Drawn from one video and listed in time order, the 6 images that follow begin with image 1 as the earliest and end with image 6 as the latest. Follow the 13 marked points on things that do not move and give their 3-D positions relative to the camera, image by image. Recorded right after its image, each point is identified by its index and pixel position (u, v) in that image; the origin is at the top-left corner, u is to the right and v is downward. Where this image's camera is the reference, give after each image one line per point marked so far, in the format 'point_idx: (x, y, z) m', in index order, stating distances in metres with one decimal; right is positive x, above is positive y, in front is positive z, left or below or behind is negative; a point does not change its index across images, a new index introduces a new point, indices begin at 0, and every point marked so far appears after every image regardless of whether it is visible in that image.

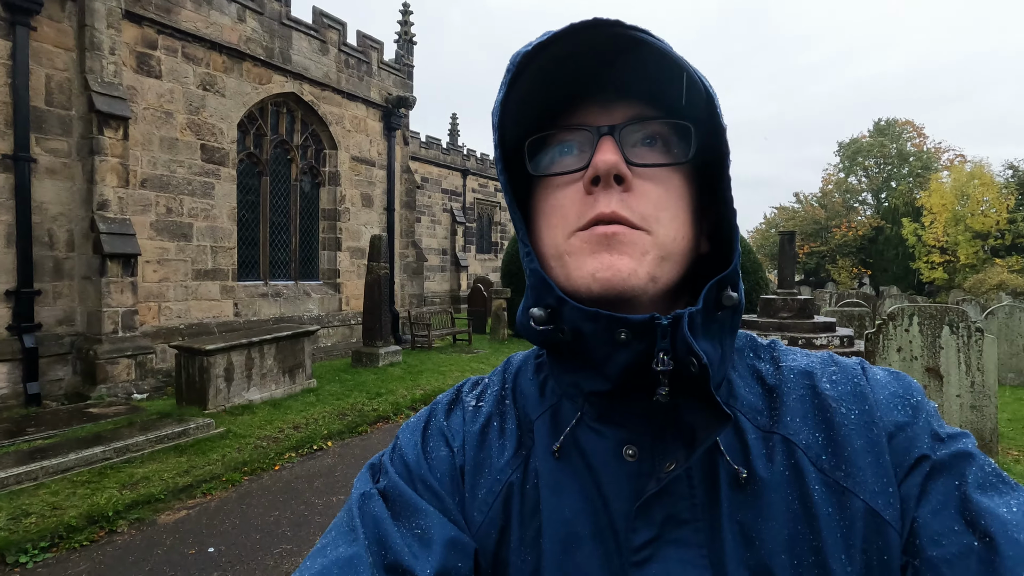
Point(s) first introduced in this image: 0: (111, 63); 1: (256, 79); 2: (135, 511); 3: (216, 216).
0: (-5.3, +3.0, +7.1) m
1: (-4.3, +3.5, +9.0) m
2: (-2.8, -1.7, +4.0) m
3: (-4.7, +1.2, +8.5) m
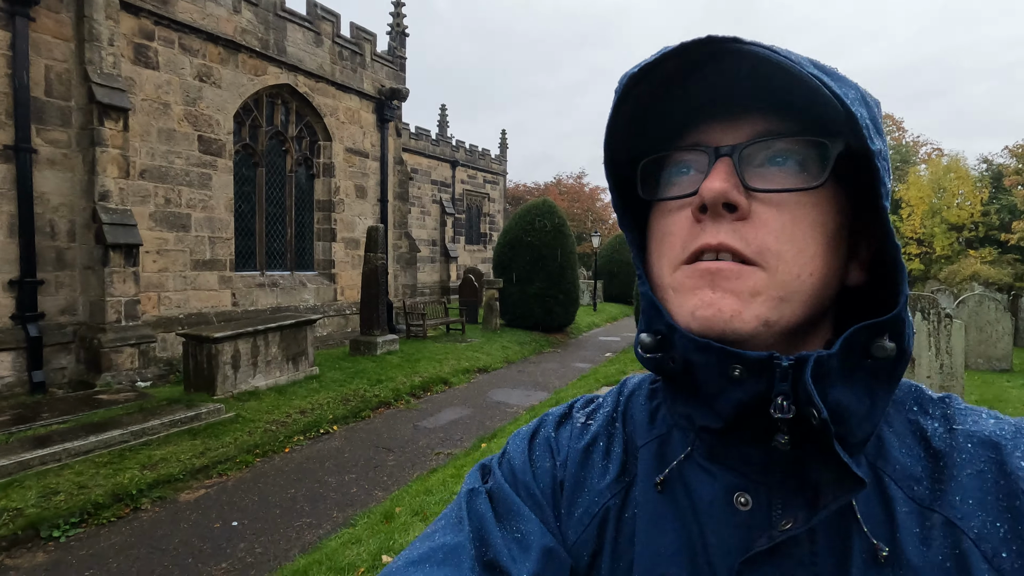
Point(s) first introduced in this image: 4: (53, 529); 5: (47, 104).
0: (-5.3, +3.1, +7.1) m
1: (-4.4, +3.7, +9.1) m
2: (-2.8, -1.6, +4.2) m
3: (-4.8, +1.3, +8.6) m
4: (-3.1, -1.6, +3.6) m
5: (-5.9, +2.3, +6.7) m
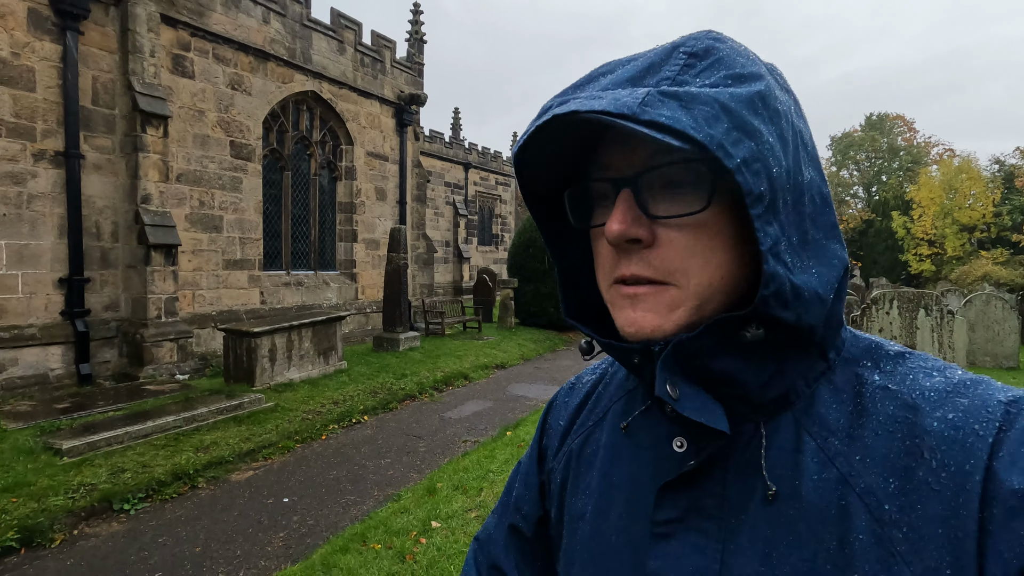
0: (-5.1, +3.1, +7.5) m
1: (-4.1, +3.7, +9.5) m
2: (-2.6, -1.5, +4.5) m
3: (-4.5, +1.3, +9.0) m
4: (-2.9, -1.6, +3.9) m
5: (-5.6, +2.3, +7.1) m
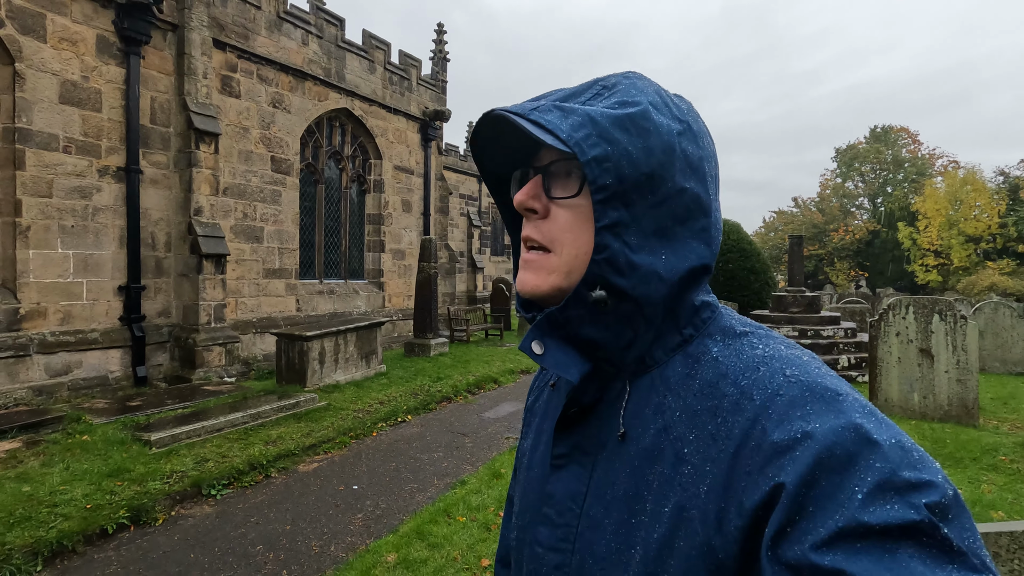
0: (-4.6, +3.0, +8.0) m
1: (-3.7, +3.6, +10.0) m
2: (-2.1, -1.6, +4.9) m
3: (-4.0, +1.2, +9.4) m
4: (-2.4, -1.6, +4.3) m
5: (-5.1, +2.2, +7.6) m
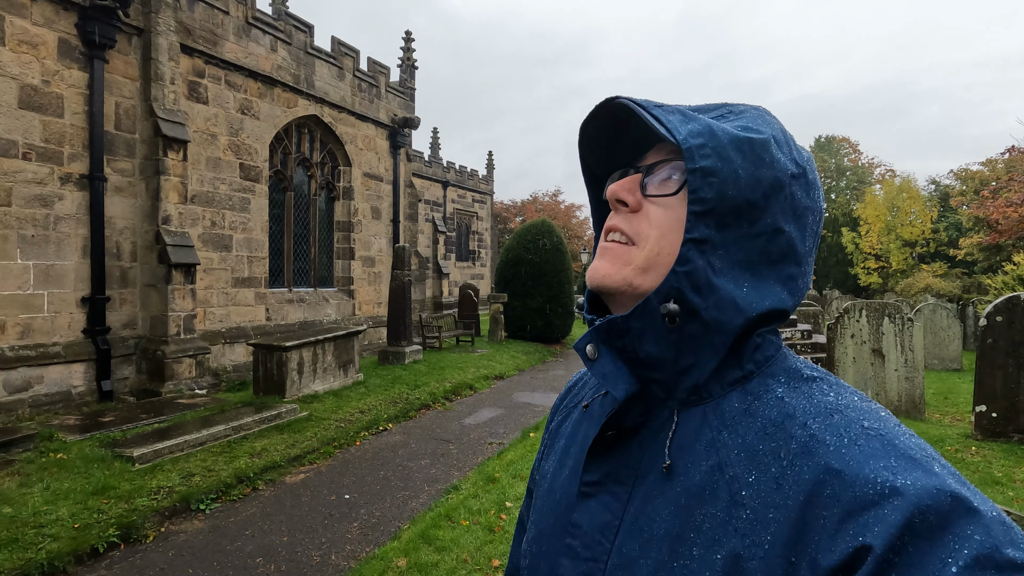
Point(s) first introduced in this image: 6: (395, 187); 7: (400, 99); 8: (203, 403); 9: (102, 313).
0: (-5.0, +2.9, +7.8) m
1: (-4.2, +3.4, +9.9) m
2: (-2.2, -1.7, +4.9) m
3: (-4.5, +1.0, +9.3) m
4: (-2.5, -1.7, +4.3) m
5: (-5.5, +2.1, +7.4) m
6: (-2.8, +2.4, +12.7) m
7: (-2.7, +4.6, +12.9) m
8: (-3.9, -1.4, +6.7) m
9: (-5.5, -0.3, +7.2) m
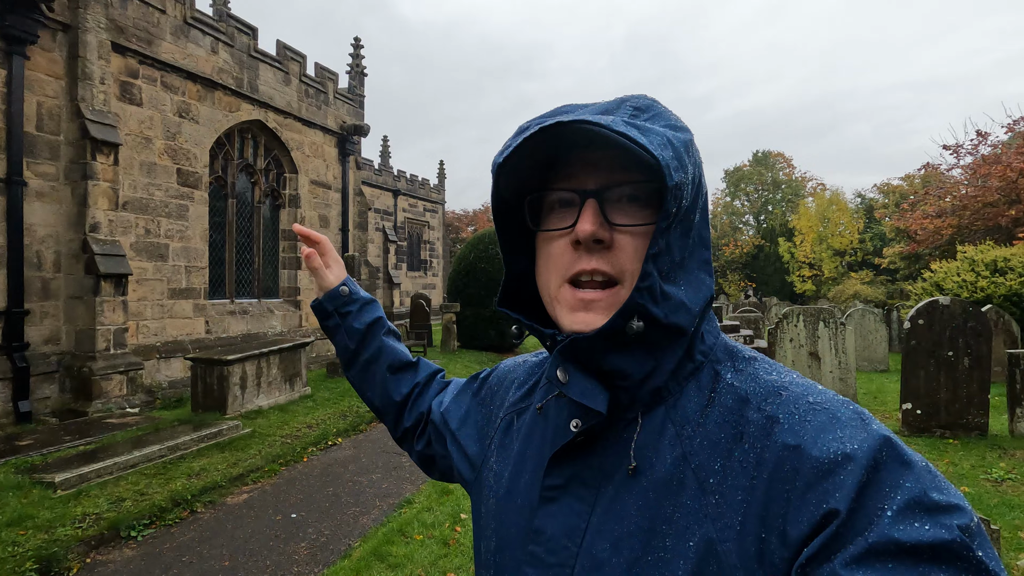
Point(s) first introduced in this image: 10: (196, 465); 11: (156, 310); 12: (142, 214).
0: (-5.7, +2.7, +7.4) m
1: (-5.1, +3.2, +9.5) m
2: (-2.7, -1.8, +4.6) m
3: (-5.3, +0.8, +8.9) m
4: (-2.8, -1.8, +4.0) m
5: (-6.1, +1.9, +6.9) m
6: (-3.9, +2.2, +12.4) m
7: (-3.8, +4.3, +12.7) m
8: (-4.5, -1.6, +6.3) m
9: (-6.1, -0.5, +6.6) m
10: (-3.0, -1.7, +5.0) m
11: (-5.5, -0.3, +8.3) m
12: (-5.6, +1.1, +8.1) m
